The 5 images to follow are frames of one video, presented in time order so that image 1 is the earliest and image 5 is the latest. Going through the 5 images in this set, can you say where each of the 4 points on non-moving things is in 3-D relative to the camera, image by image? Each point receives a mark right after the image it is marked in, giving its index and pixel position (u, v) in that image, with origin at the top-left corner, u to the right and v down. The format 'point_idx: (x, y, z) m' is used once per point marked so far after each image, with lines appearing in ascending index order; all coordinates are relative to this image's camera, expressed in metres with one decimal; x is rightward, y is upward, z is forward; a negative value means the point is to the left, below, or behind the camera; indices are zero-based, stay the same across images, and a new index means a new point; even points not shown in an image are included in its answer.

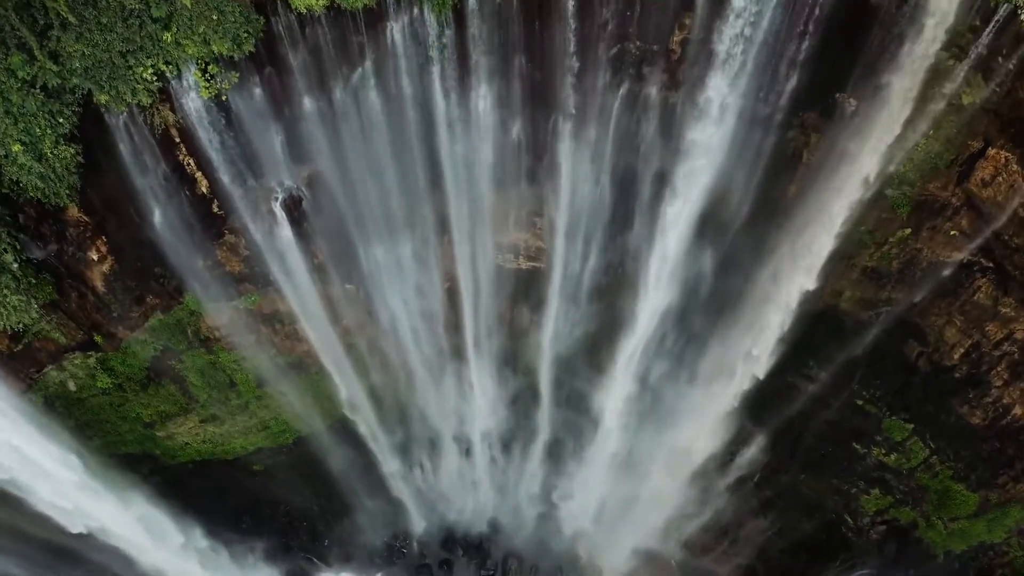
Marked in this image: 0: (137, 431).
0: (-6.7, -2.5, +11.7) m
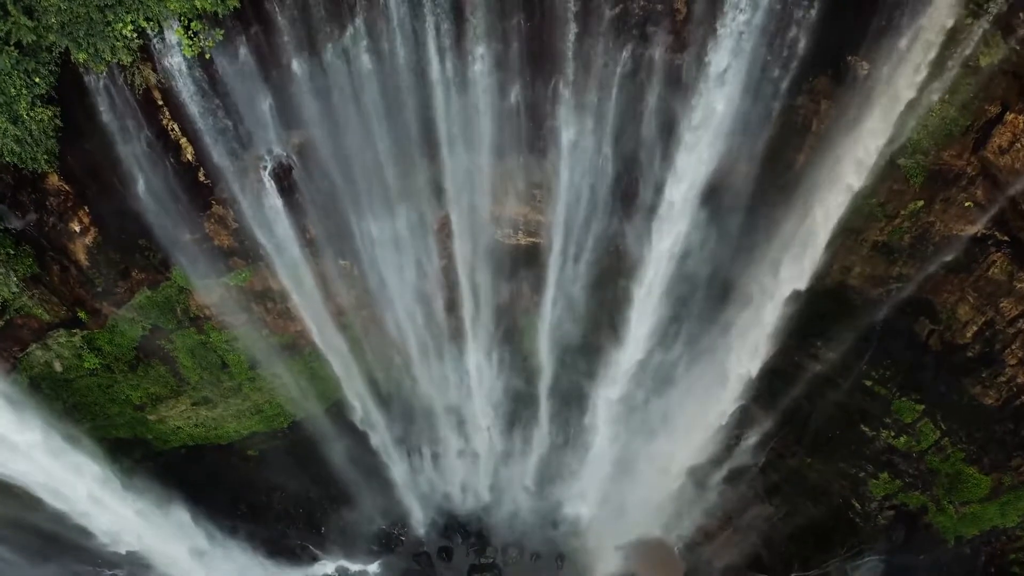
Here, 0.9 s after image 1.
0: (-6.7, -2.2, +11.4) m
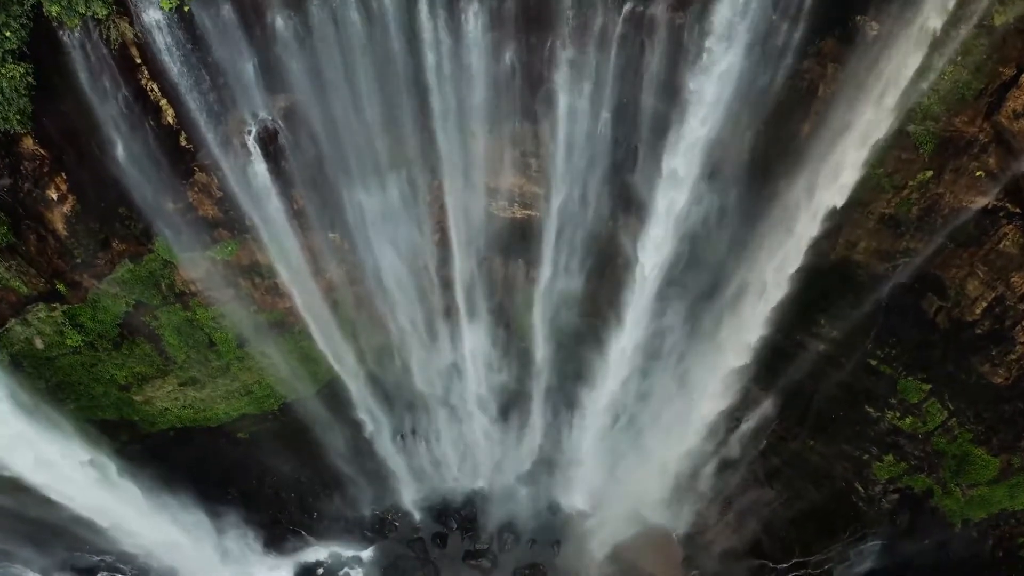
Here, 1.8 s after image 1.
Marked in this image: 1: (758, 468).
0: (-6.8, -1.8, +11.1) m
1: (+4.7, -3.4, +12.6) m
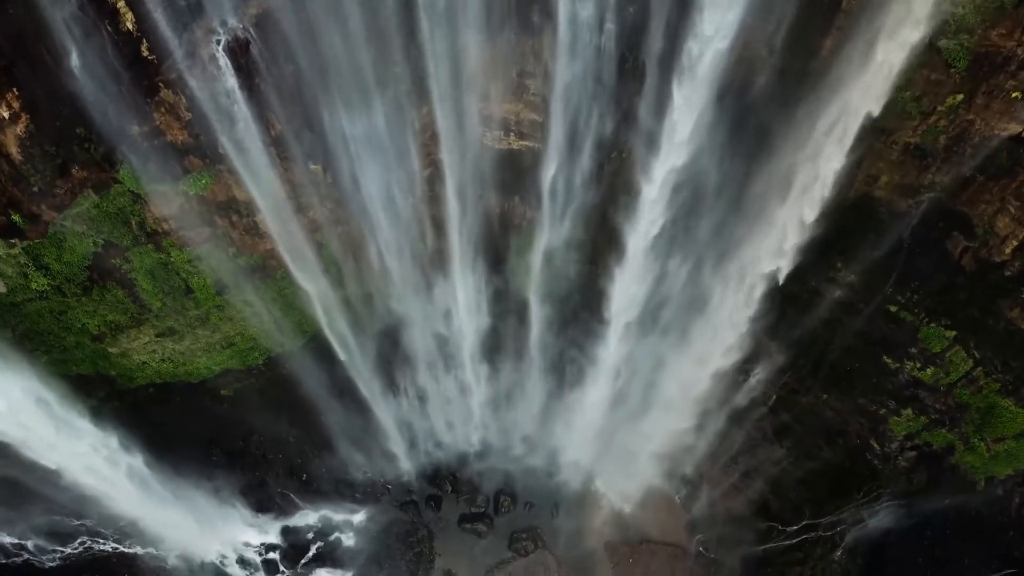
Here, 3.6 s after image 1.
0: (-6.8, -0.9, +10.4) m
1: (+4.7, -2.5, +12.0) m
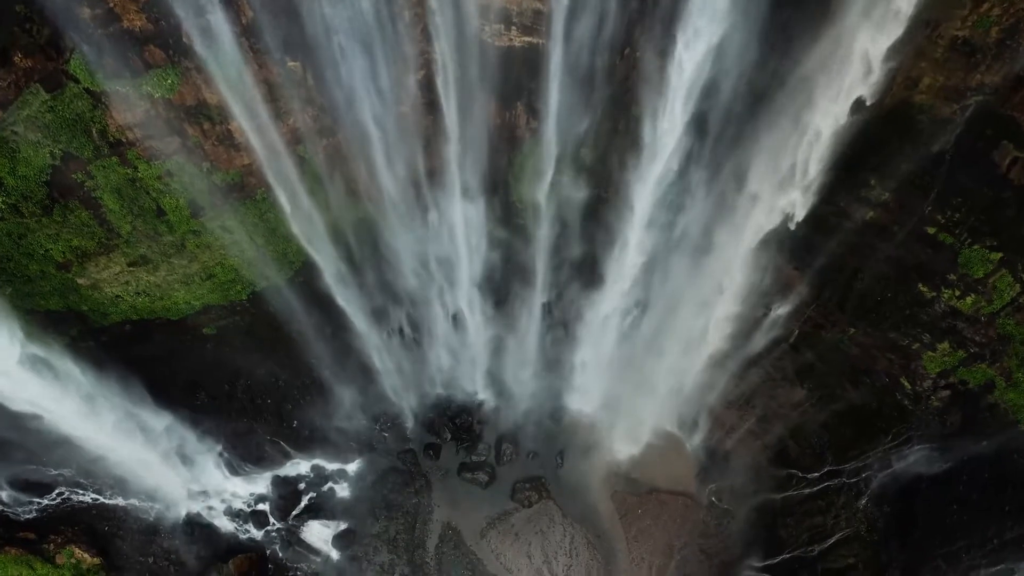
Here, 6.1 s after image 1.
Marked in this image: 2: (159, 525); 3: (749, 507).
0: (-6.8, +0.2, +9.6) m
1: (+4.7, -1.3, +11.1) m
2: (-6.1, -4.1, +11.4) m
3: (+4.4, -3.9, +11.8) m
